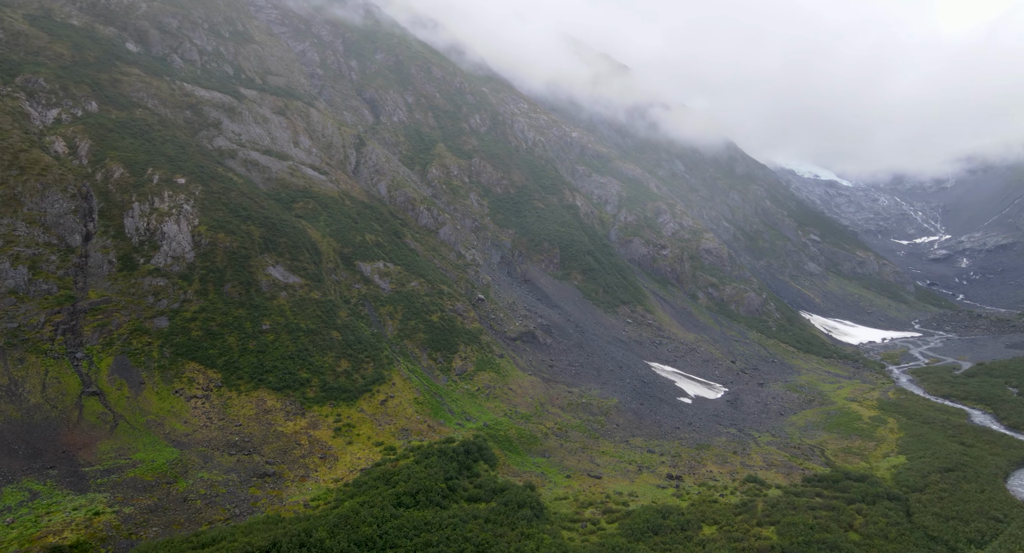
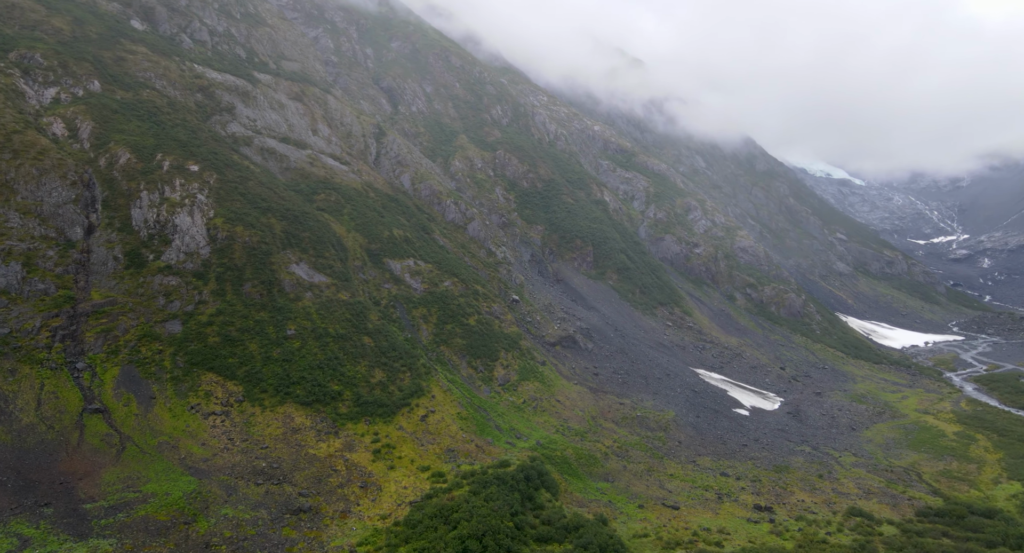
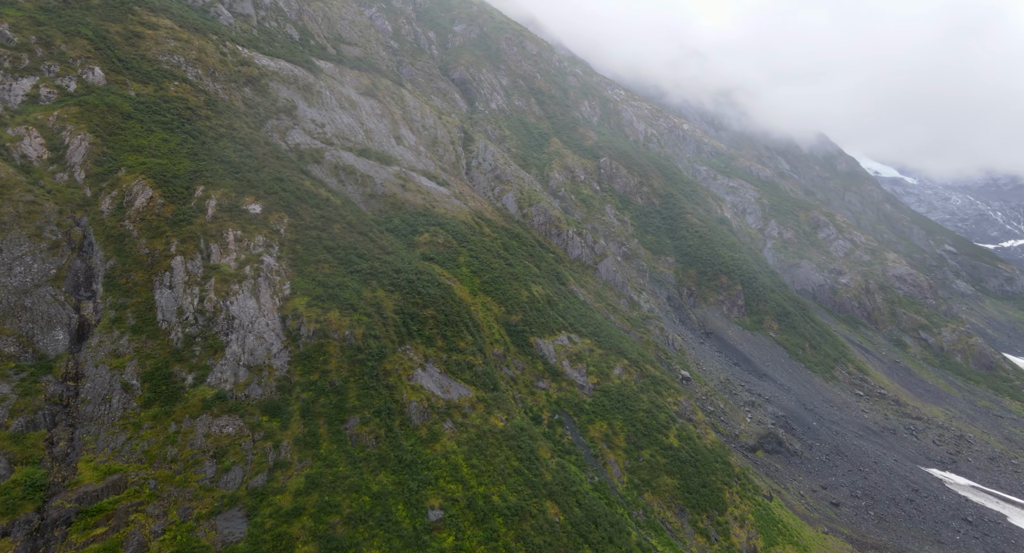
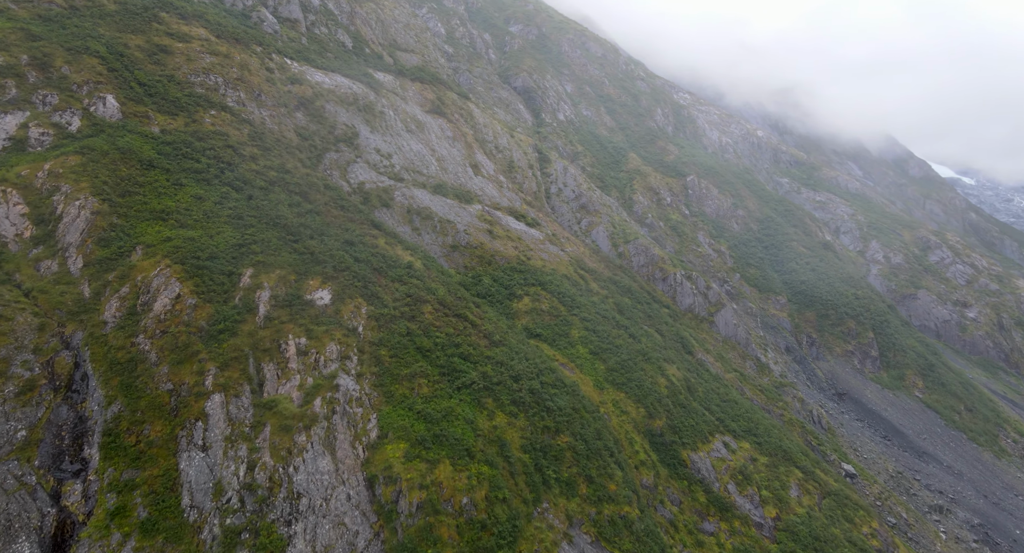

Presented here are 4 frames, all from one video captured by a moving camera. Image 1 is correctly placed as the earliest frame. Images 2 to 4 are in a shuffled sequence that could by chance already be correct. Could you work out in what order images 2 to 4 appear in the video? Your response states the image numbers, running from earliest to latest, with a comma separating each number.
2, 3, 4
